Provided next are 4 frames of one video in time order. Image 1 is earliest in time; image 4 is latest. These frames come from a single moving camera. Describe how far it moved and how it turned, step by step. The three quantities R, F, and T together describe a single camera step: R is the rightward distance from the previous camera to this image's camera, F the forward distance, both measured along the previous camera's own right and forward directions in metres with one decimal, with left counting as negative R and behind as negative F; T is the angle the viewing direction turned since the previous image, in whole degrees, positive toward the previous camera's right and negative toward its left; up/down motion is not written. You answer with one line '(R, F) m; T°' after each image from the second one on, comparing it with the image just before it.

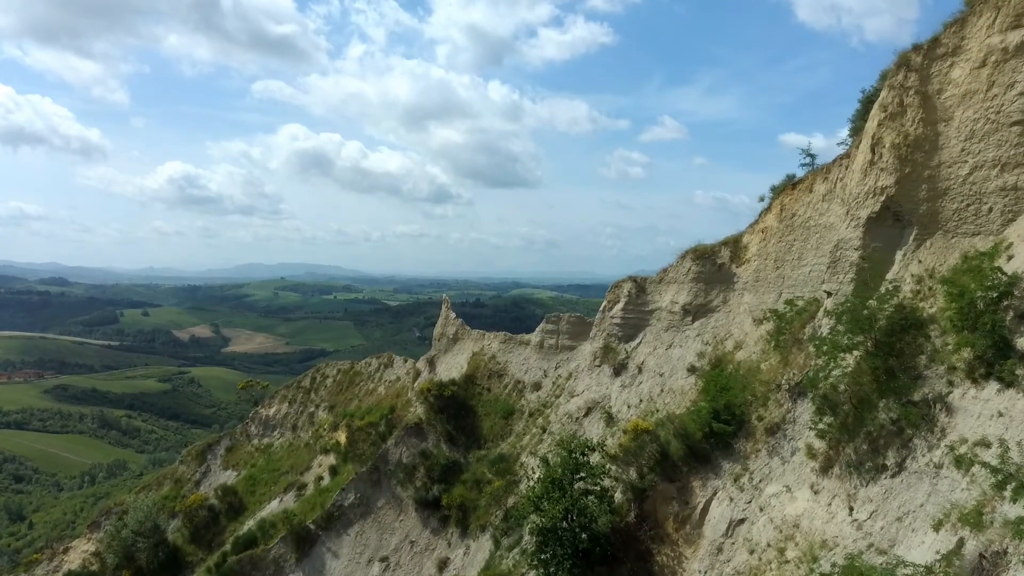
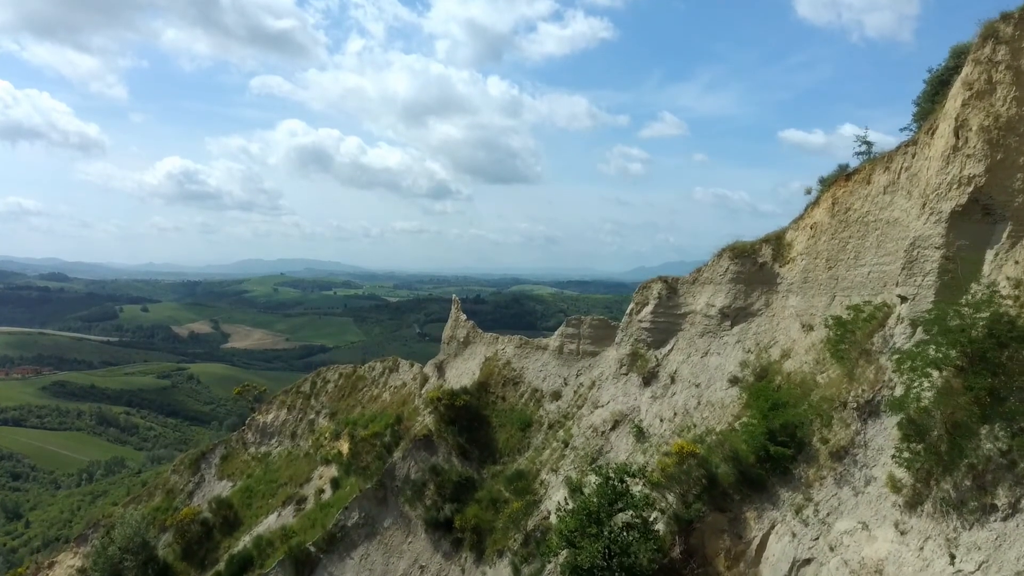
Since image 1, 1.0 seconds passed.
(-0.7, +2.2) m; 0°
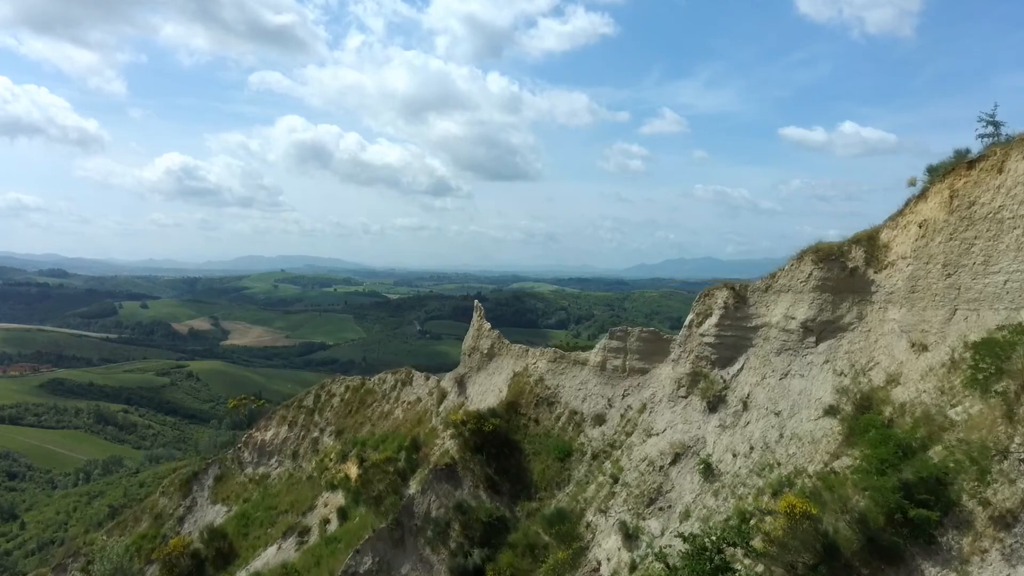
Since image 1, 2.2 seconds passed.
(-1.3, +3.4) m; 0°
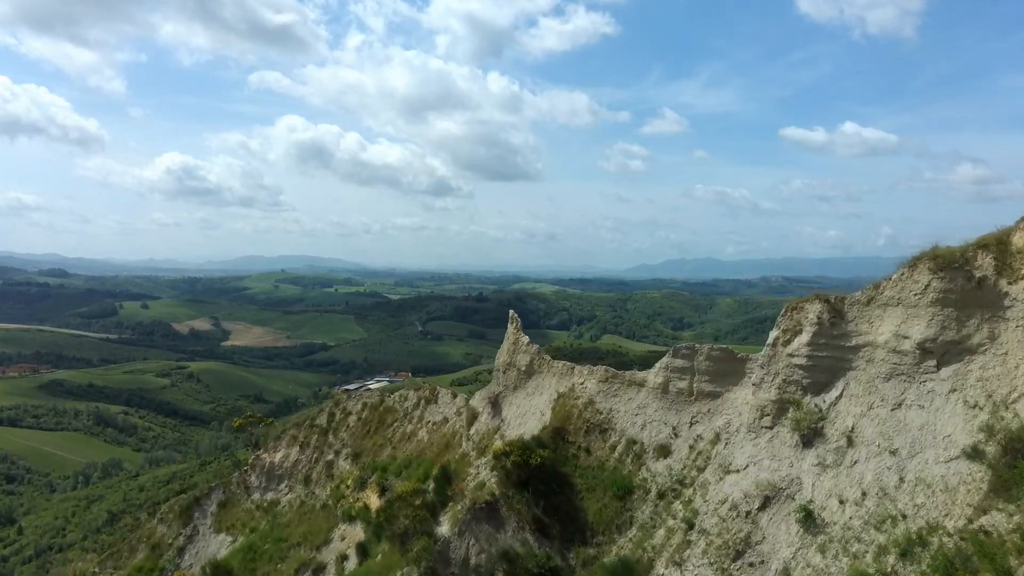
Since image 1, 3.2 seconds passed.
(-1.5, +2.9) m; 0°
